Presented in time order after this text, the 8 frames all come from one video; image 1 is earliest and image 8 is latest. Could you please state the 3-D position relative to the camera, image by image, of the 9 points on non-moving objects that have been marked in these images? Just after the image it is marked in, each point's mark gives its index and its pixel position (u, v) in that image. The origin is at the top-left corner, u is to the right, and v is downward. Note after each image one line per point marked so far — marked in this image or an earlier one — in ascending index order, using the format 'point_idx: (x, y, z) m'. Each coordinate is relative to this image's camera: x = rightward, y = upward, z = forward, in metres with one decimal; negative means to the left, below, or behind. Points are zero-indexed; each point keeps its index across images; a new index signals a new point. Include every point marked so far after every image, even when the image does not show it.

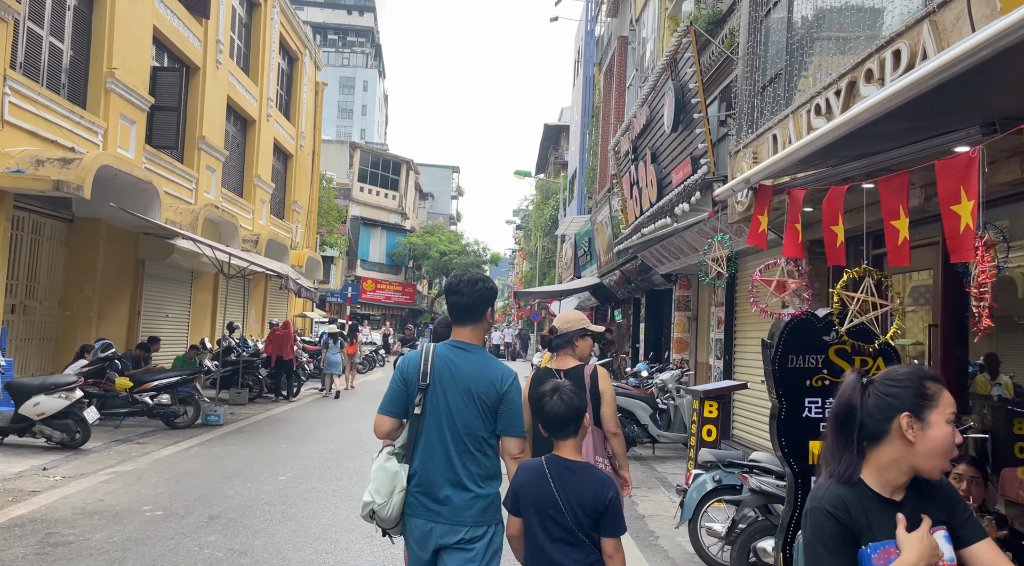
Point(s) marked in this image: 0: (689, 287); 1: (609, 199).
0: (+3.2, -0.1, +13.6) m
1: (+2.2, +1.8, +16.4) m
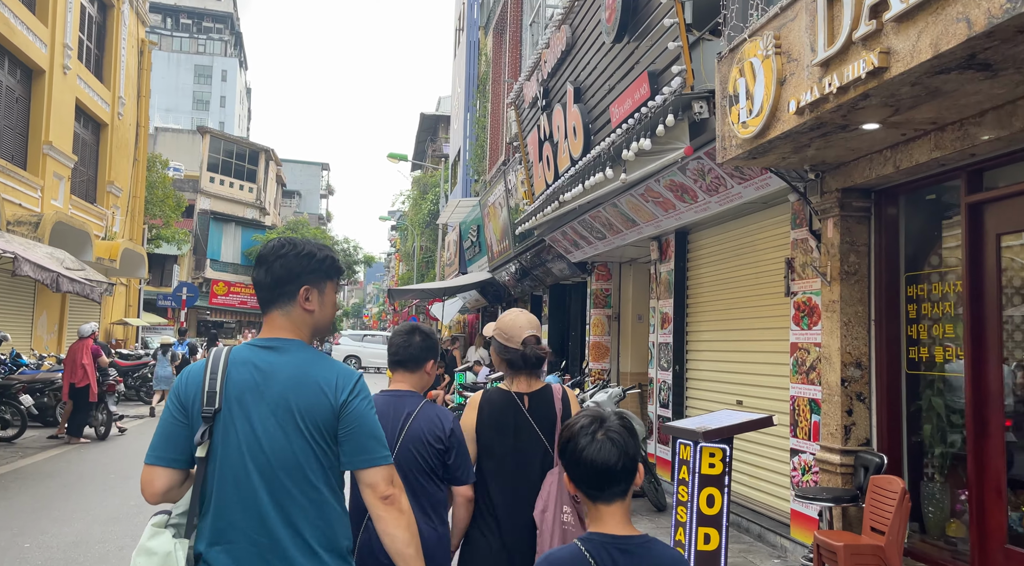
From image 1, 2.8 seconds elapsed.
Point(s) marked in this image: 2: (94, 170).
0: (+1.4, +0.1, +10.8) m
1: (-0.1, +1.9, +13.4) m
2: (-10.7, +2.9, +19.1) m
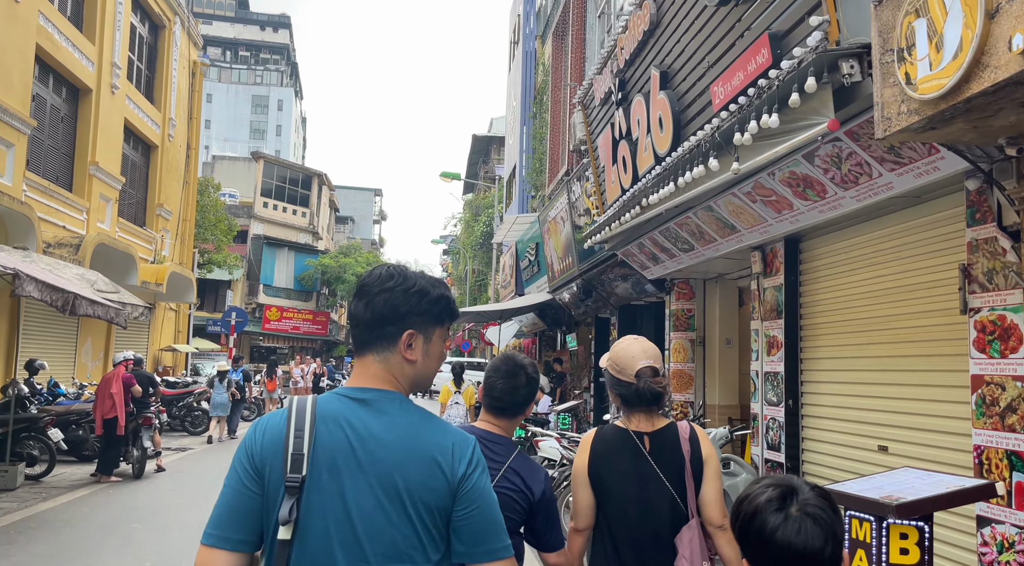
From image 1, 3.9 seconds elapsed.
0: (+2.3, -0.2, +9.5) m
1: (+0.9, +1.6, +12.3) m
2: (-9.2, +2.2, +18.7) m
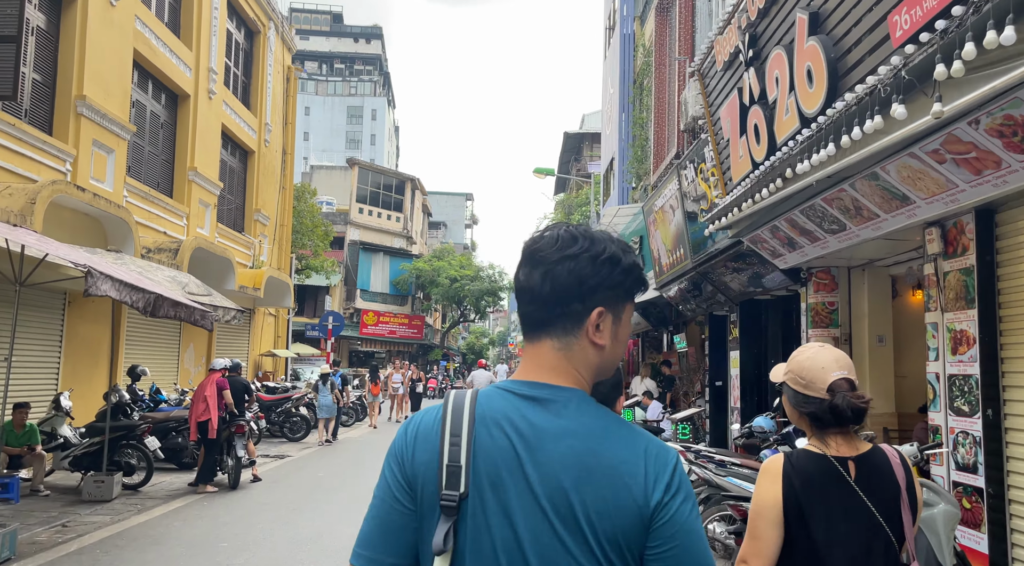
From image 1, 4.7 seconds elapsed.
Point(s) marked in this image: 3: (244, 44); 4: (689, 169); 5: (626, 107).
0: (+3.5, -0.1, +8.2) m
1: (+2.5, +1.7, +11.2) m
2: (-6.8, +2.1, +18.8) m
3: (-6.7, +5.9, +18.7) m
4: (+2.5, +1.6, +10.6) m
5: (+2.7, +4.1, +17.6) m
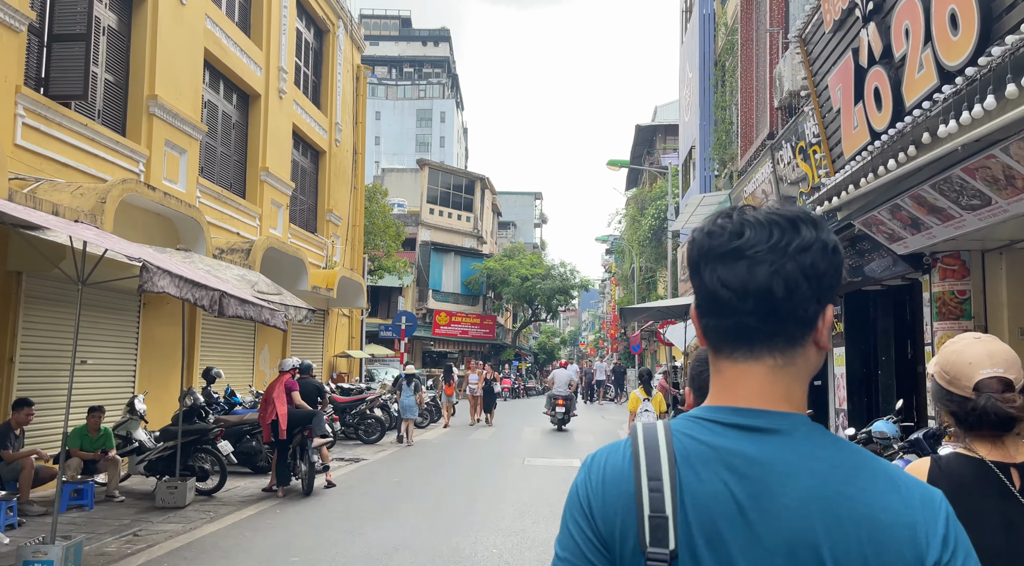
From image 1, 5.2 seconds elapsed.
0: (+4.4, +0.1, +7.2) m
1: (+3.6, +1.8, +10.2) m
2: (-5.0, +2.1, +18.7) m
3: (-4.9, +5.9, +18.6) m
4: (+3.6, +1.7, +9.7) m
5: (+4.3, +4.2, +16.6) m
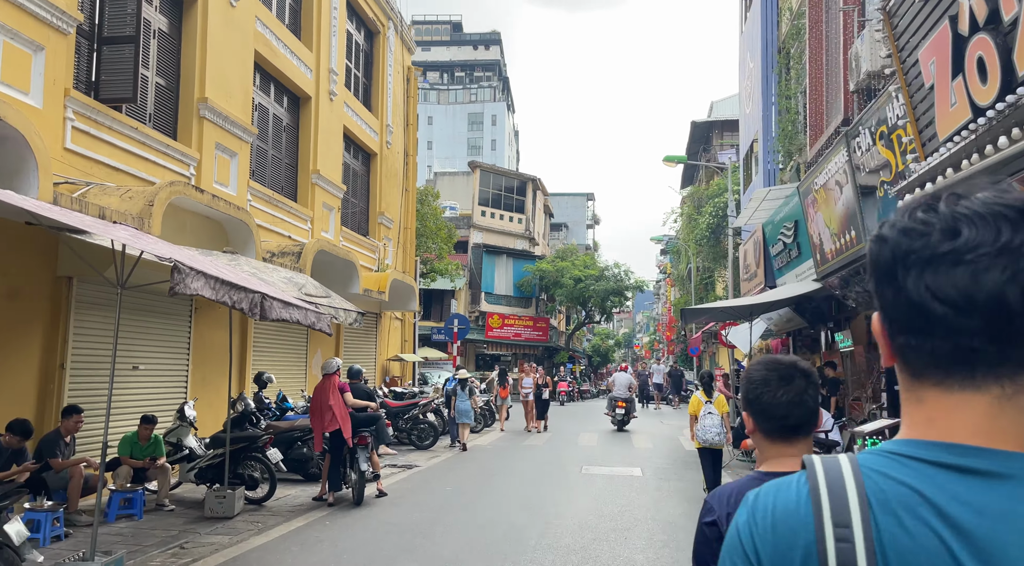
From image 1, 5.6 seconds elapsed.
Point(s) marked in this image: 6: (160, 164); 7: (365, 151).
0: (+4.9, +0.1, +6.5) m
1: (+4.3, +1.8, +9.5) m
2: (-3.6, +2.0, +18.5) m
3: (-3.7, +5.8, +18.4) m
4: (+4.3, +1.8, +9.0) m
5: (+5.5, +4.3, +15.8) m
6: (-4.7, +1.6, +9.9) m
7: (-3.6, +3.3, +18.5) m
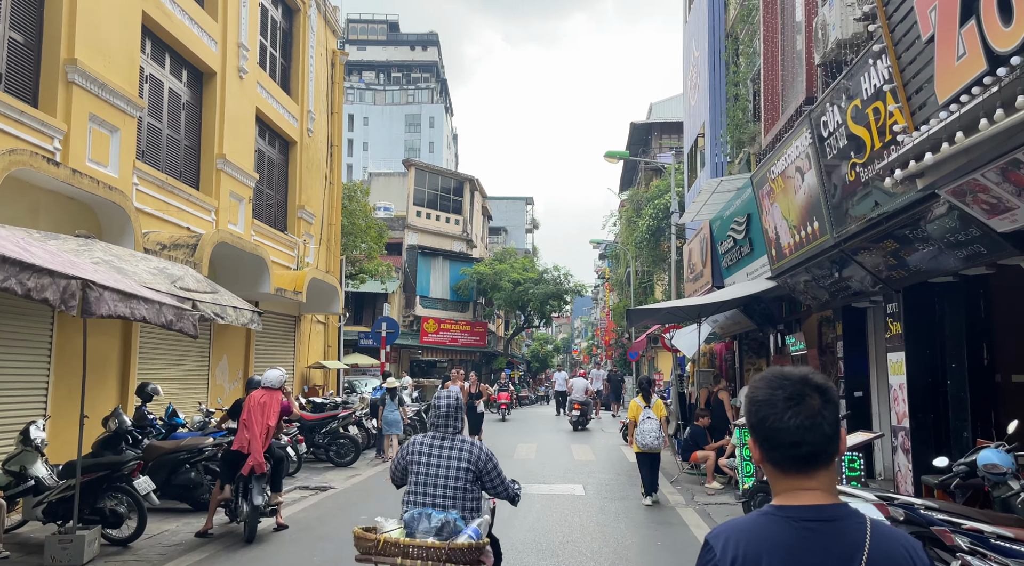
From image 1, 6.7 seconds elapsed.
0: (+4.3, +0.2, +5.5) m
1: (+3.5, +1.9, +8.6) m
2: (-5.2, +2.0, +16.9) m
3: (-5.2, +5.8, +16.8) m
4: (+3.5, +1.8, +8.0) m
5: (+4.1, +4.3, +14.9) m
6: (-5.5, +1.6, +8.2) m
7: (-5.2, +3.3, +16.8) m
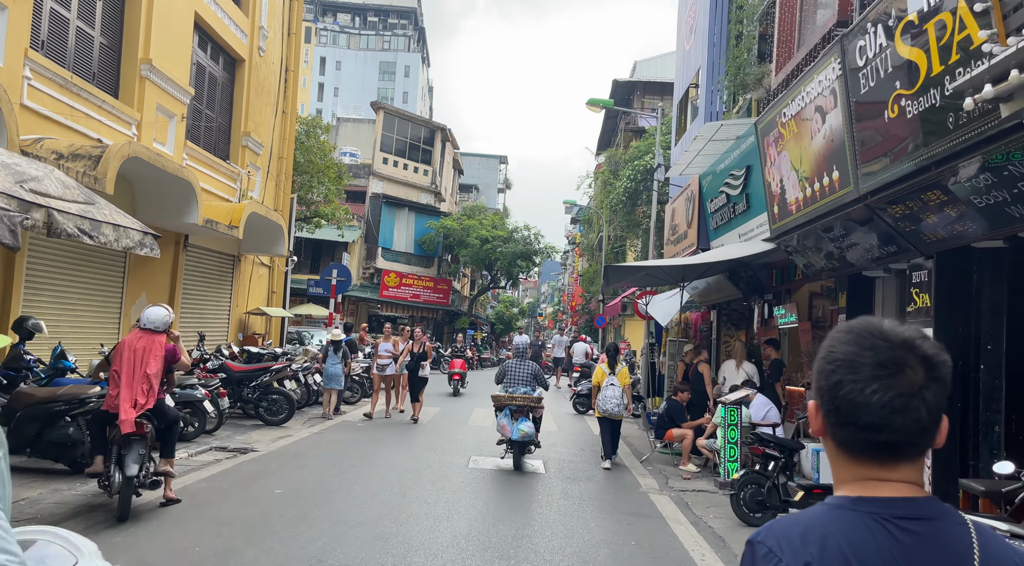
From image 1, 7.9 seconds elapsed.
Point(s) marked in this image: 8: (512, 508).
0: (+4.0, +0.4, +4.2) m
1: (+3.2, +2.3, +7.1) m
2: (-5.8, +3.3, +15.0) m
3: (-5.5, +7.1, +14.8) m
4: (+3.2, +2.2, +6.6) m
5: (+3.7, +4.9, +13.4) m
6: (-5.7, +2.5, +6.4) m
7: (-5.7, +4.6, +14.9) m
8: (0.0, -2.2, +7.3) m
